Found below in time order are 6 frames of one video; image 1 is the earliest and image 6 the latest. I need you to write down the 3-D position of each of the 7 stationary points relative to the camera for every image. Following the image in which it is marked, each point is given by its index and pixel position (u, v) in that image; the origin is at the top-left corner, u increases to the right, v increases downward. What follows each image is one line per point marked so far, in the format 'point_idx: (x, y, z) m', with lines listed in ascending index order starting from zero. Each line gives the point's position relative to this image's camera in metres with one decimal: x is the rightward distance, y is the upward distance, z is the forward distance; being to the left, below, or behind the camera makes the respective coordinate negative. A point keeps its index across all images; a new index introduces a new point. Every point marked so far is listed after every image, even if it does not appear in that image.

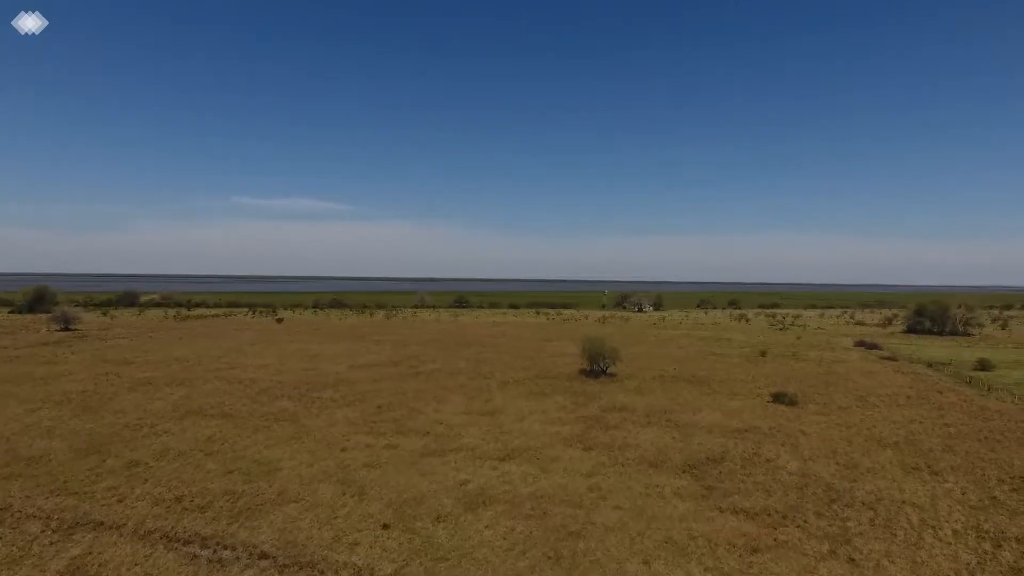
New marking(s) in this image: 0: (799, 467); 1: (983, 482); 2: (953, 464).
0: (+9.2, -5.8, +16.7) m
1: (+13.4, -5.5, +14.8) m
2: (+13.7, -5.5, +16.1) m
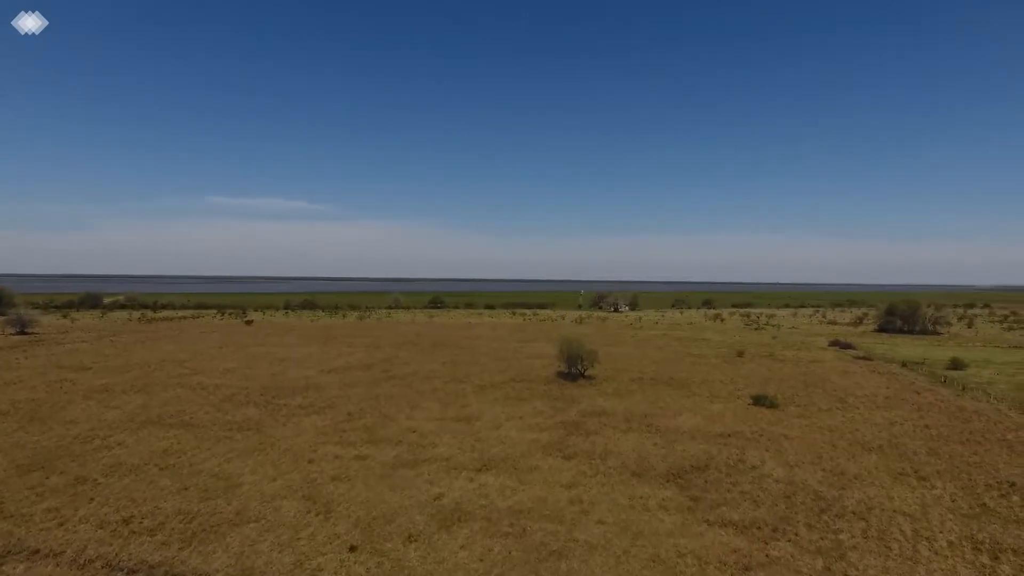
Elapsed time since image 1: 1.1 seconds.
0: (+8.5, -5.8, +16.2) m
1: (+12.8, -5.6, +14.5) m
2: (+13.0, -5.5, +15.8) m
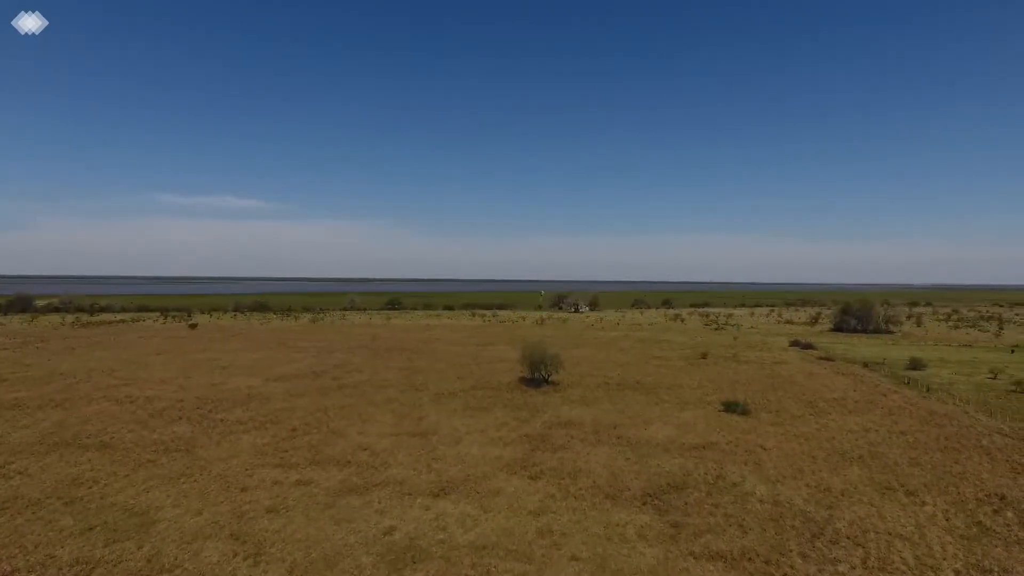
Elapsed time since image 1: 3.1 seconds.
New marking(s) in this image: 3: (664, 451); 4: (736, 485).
0: (+7.4, -5.9, +15.0) m
1: (+11.8, -5.6, +13.6) m
2: (+11.9, -5.6, +15.0) m
3: (+5.6, -6.0, +19.0) m
4: (+6.8, -6.0, +15.7) m
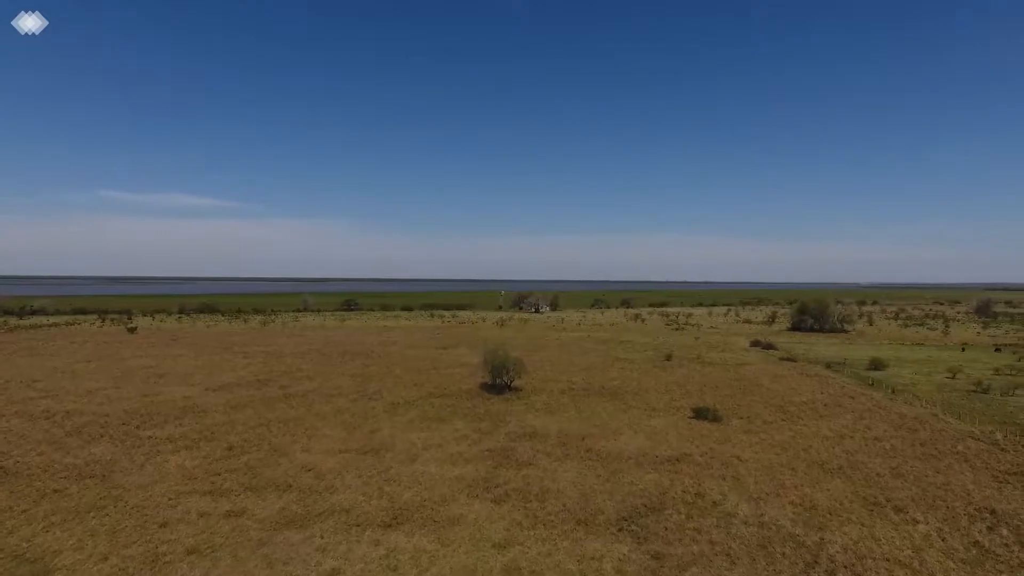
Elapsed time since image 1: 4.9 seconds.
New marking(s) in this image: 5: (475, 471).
0: (+6.4, -6.0, +13.9) m
1: (+10.9, -5.7, +12.8) m
2: (+10.9, -5.7, +14.2) m
3: (+4.3, -6.1, +17.7) m
4: (+5.7, -6.0, +14.5) m
5: (-1.3, -6.5, +18.6) m
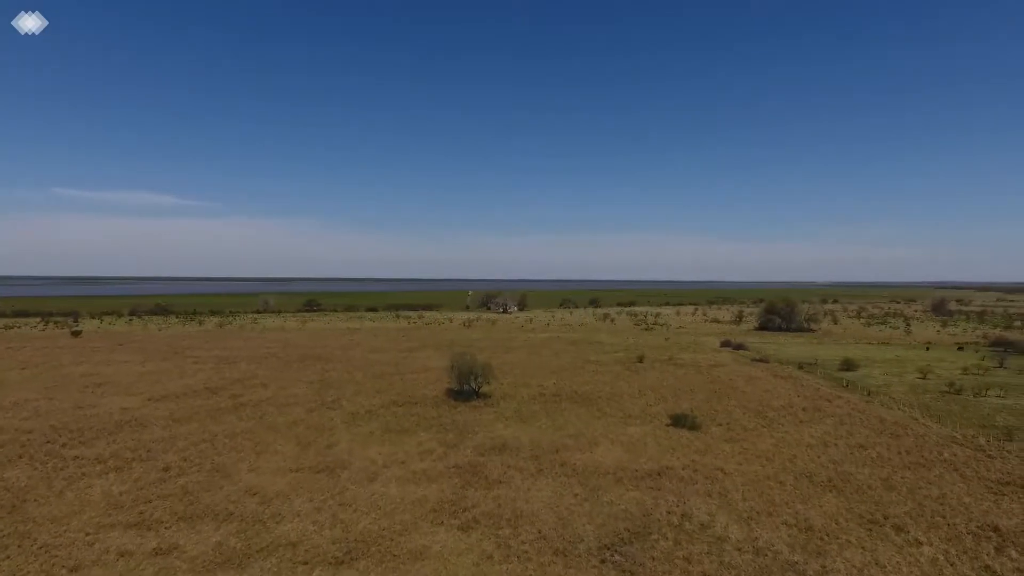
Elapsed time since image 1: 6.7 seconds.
0: (+5.7, -6.1, +12.7) m
1: (+10.2, -5.8, +11.9) m
2: (+10.2, -5.7, +13.3) m
3: (+3.3, -6.1, +16.4) m
4: (+5.0, -6.1, +13.3) m
5: (-2.3, -6.6, +16.9) m
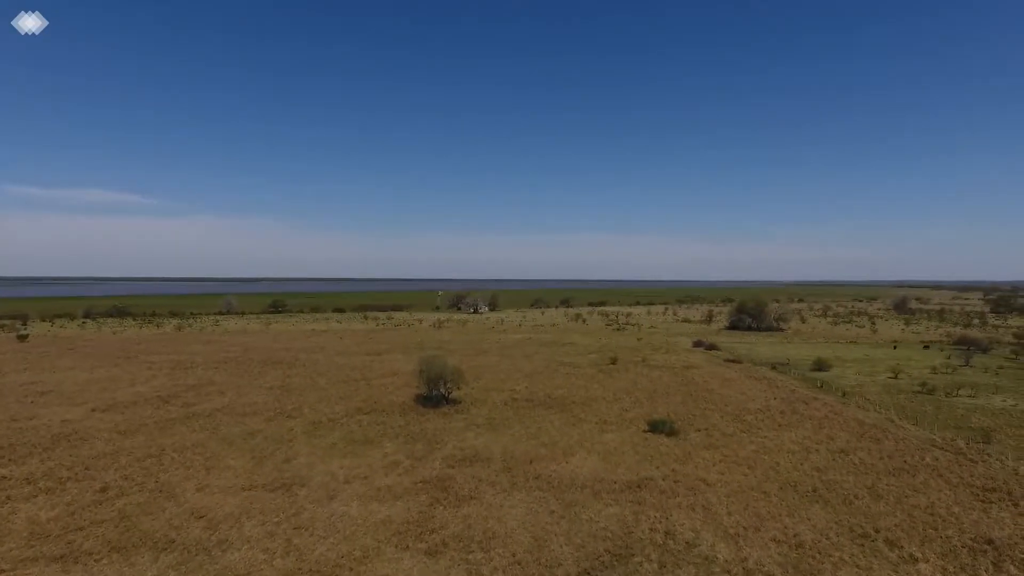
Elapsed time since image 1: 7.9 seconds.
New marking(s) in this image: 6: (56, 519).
0: (+5.0, -6.1, +11.9) m
1: (+9.6, -5.8, +11.4) m
2: (+9.5, -5.7, +12.7) m
3: (+2.5, -6.2, +15.5) m
4: (+4.3, -6.2, +12.4) m
5: (-3.2, -6.7, +15.7) m
6: (-15.3, -7.7, +17.4) m
